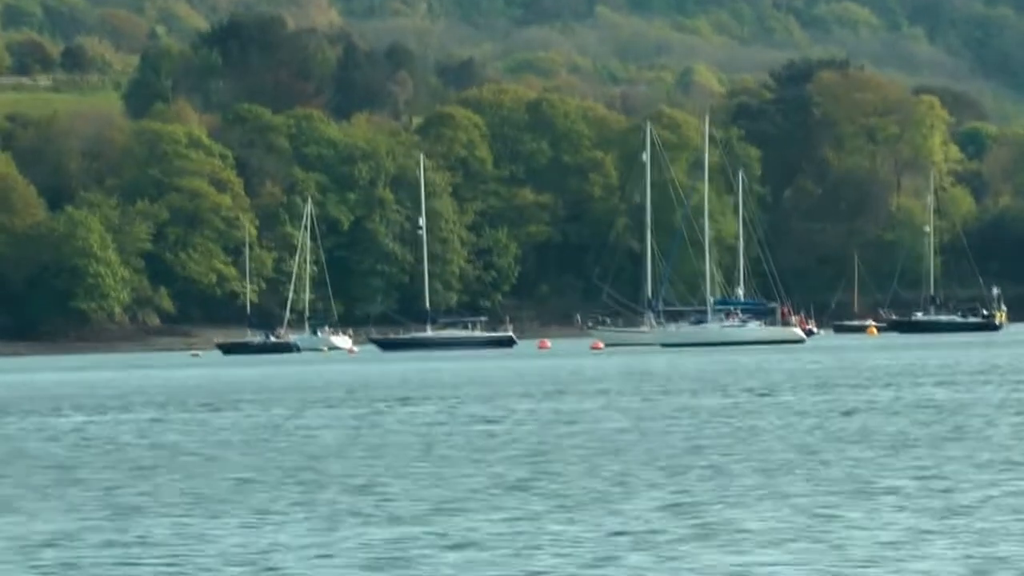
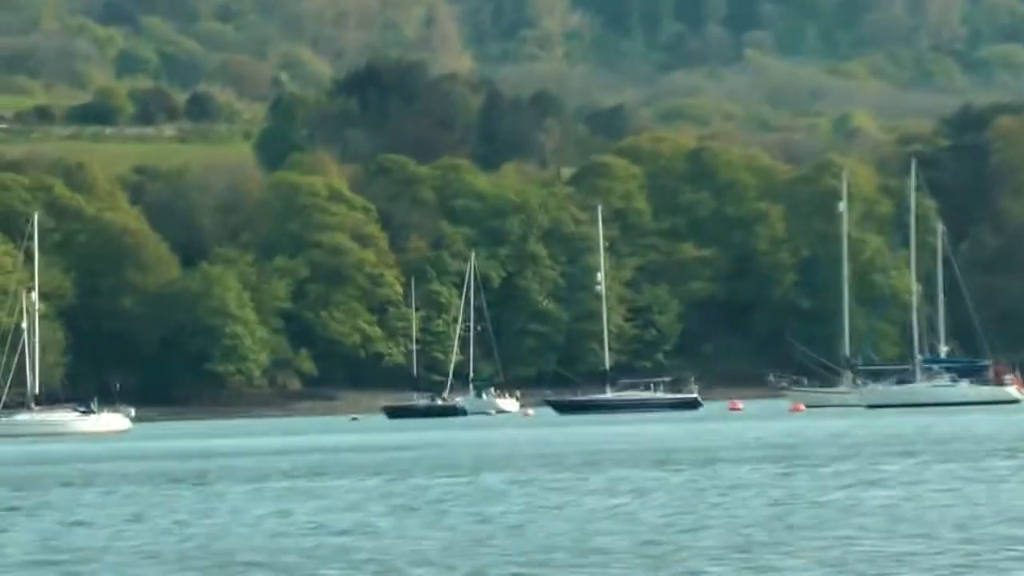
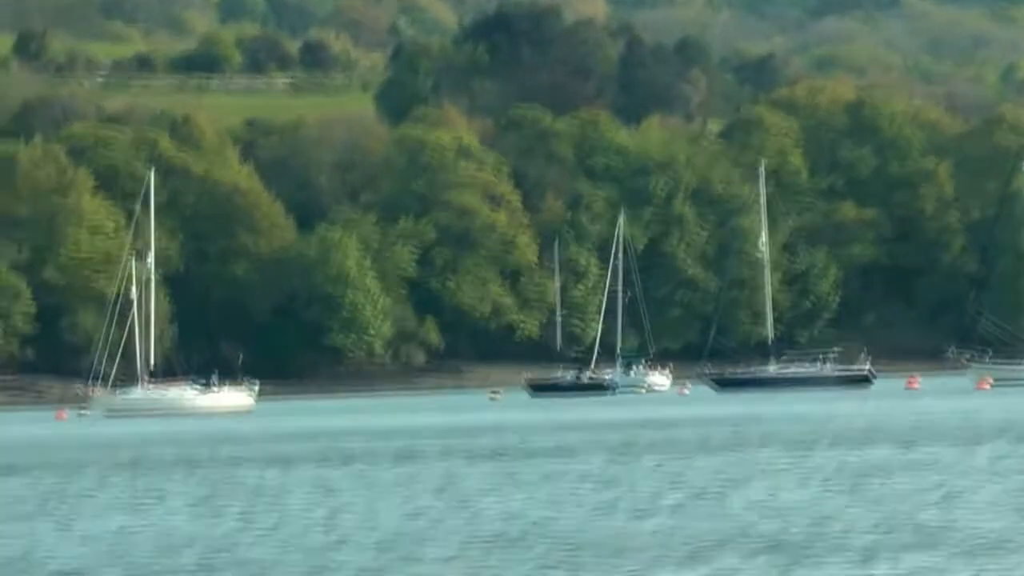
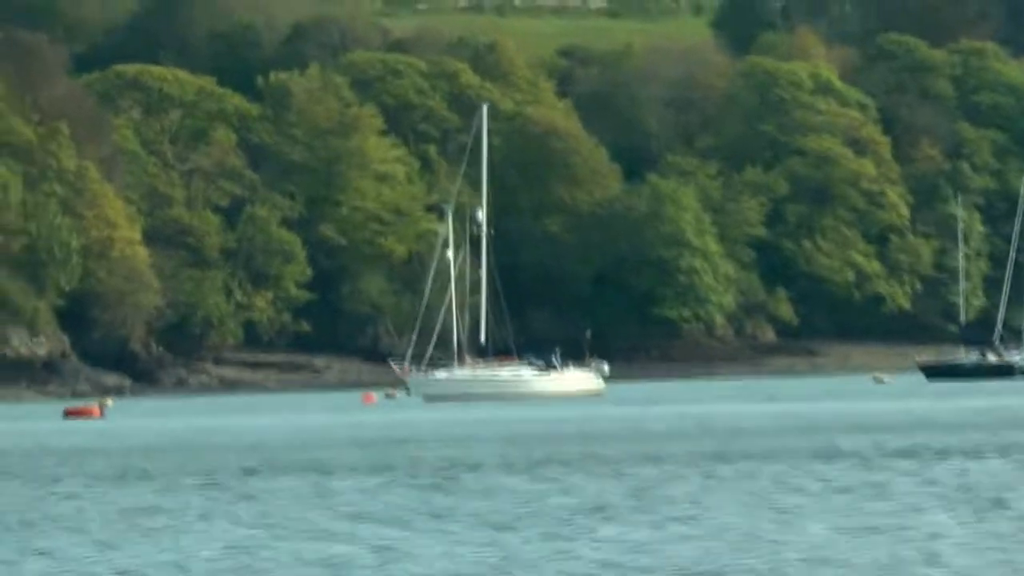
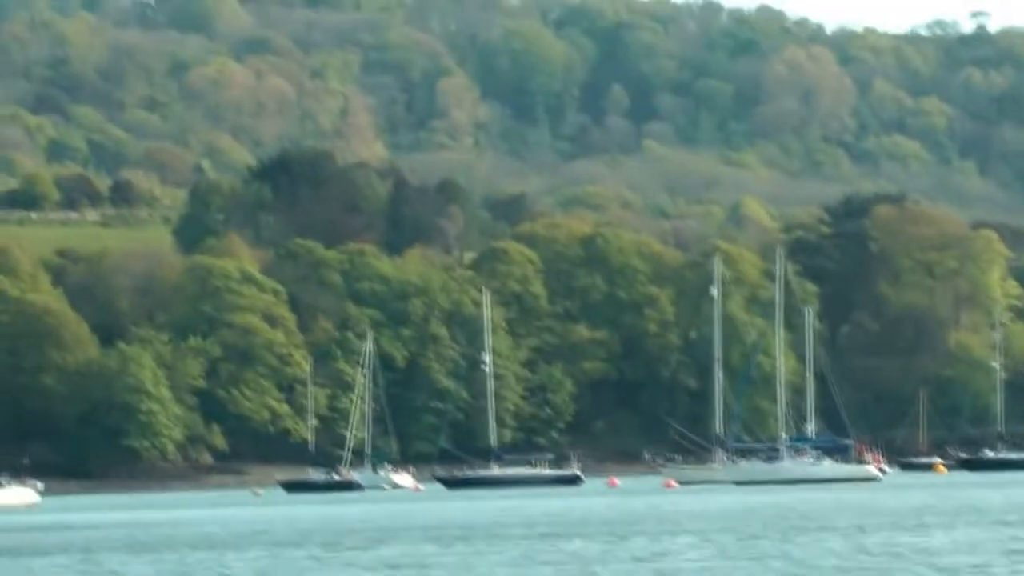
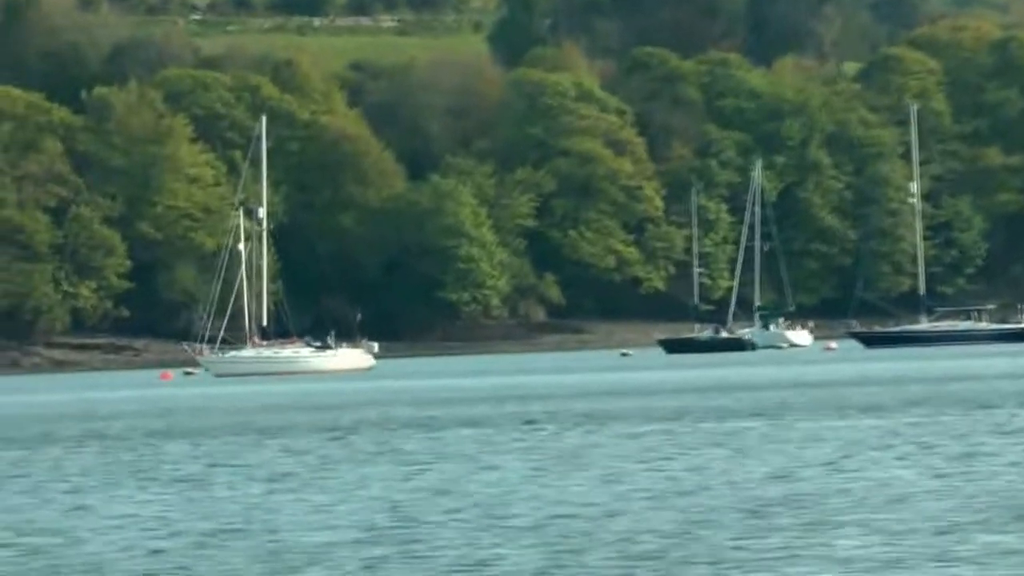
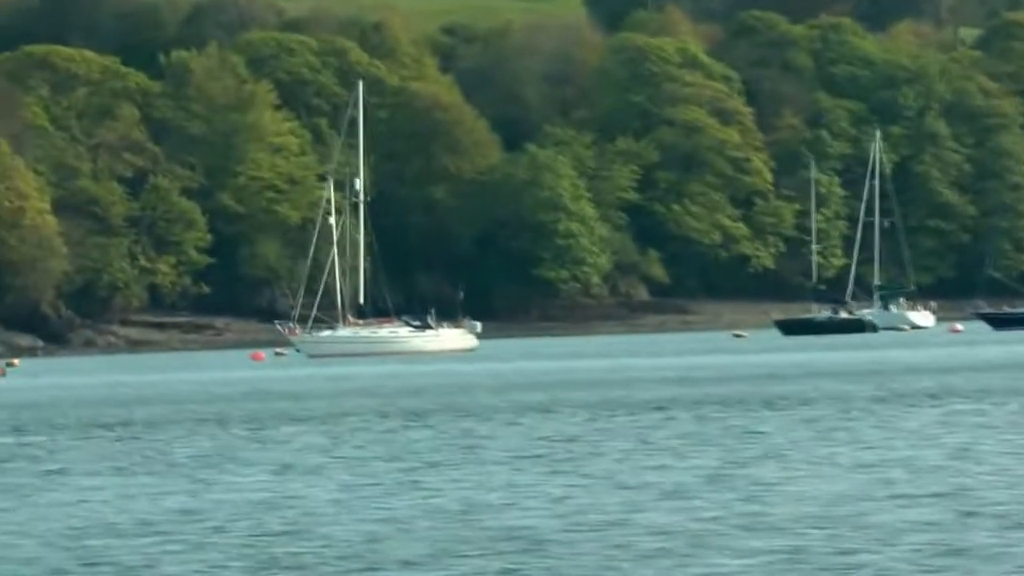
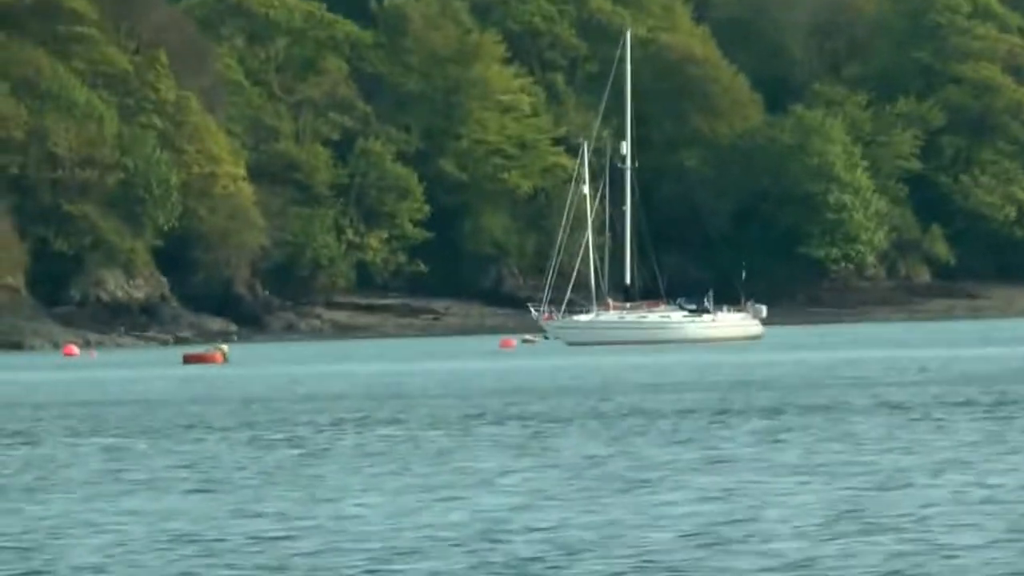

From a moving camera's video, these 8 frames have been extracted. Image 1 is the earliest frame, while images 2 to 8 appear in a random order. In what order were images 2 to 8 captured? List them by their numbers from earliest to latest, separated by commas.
5, 2, 3, 6, 7, 4, 8
